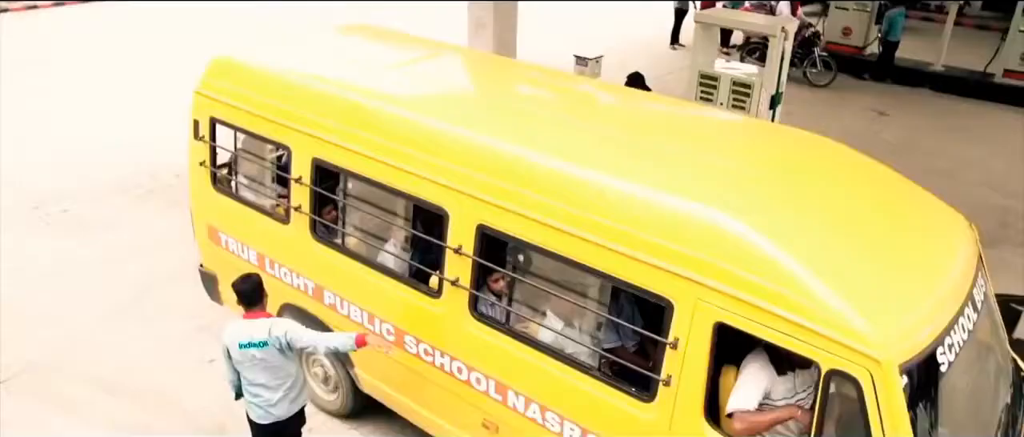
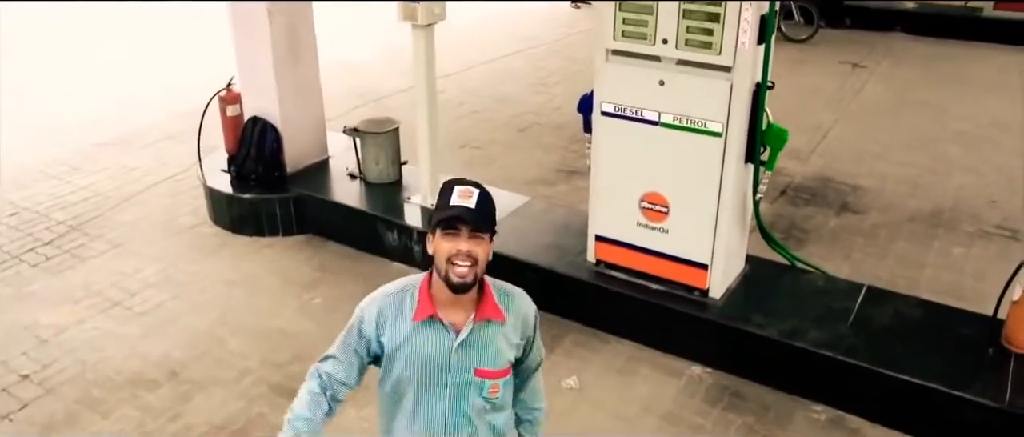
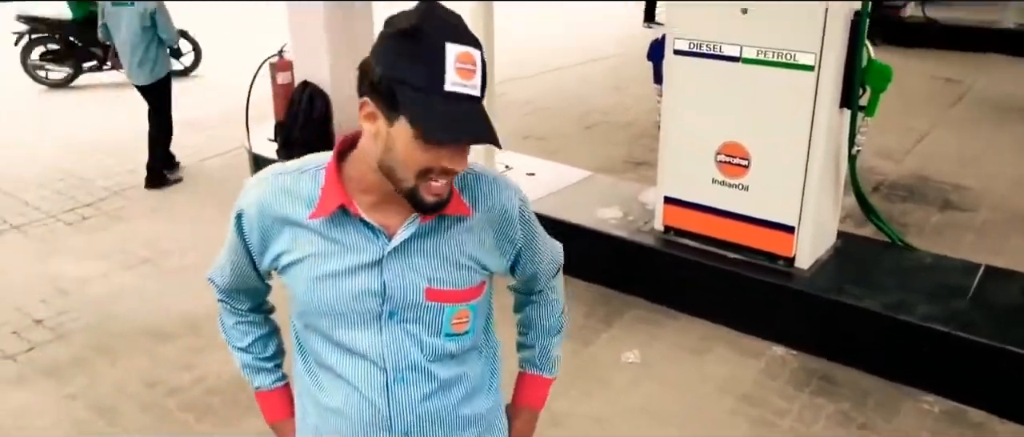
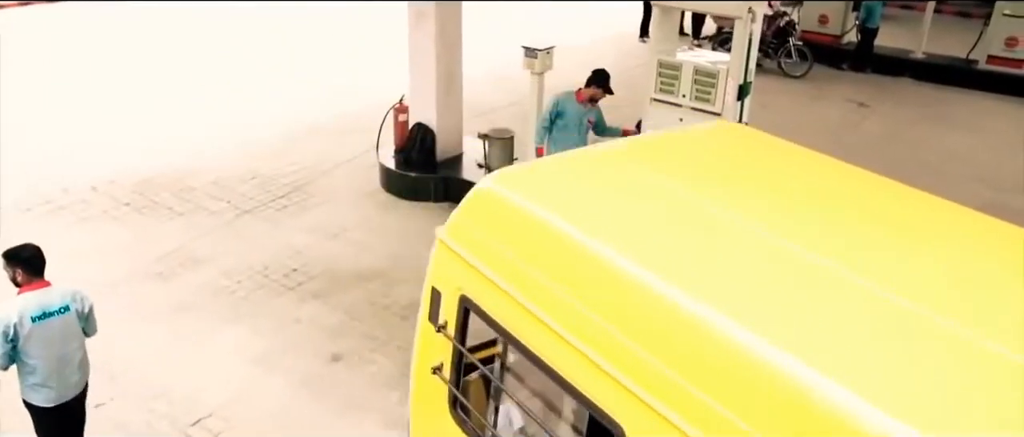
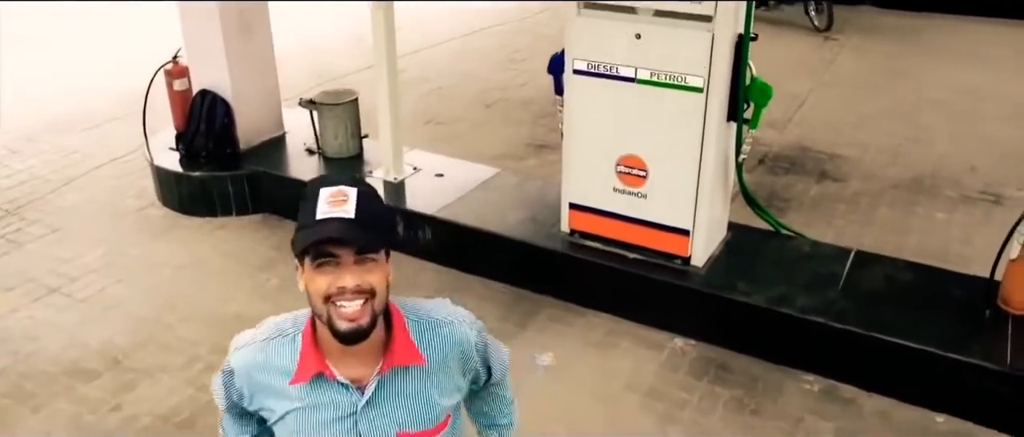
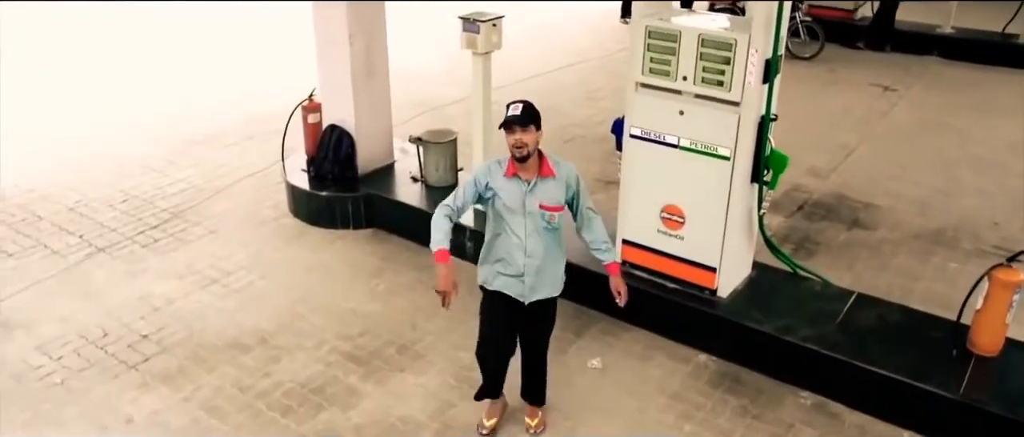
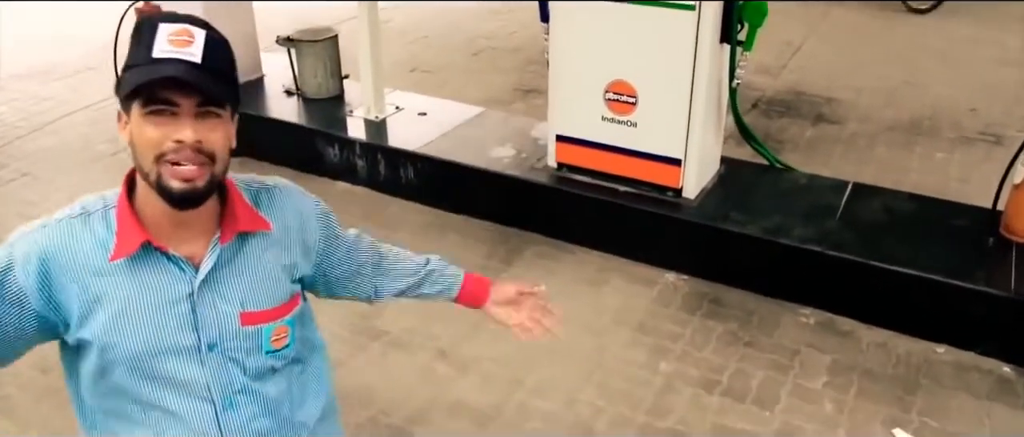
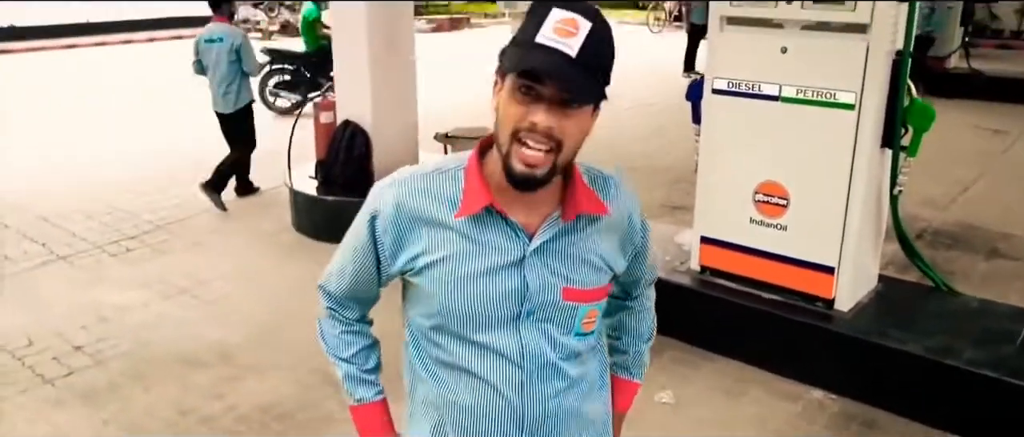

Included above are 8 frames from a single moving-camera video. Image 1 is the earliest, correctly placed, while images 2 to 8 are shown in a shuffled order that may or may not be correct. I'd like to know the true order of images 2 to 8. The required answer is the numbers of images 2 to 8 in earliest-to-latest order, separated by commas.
4, 6, 2, 5, 7, 3, 8
